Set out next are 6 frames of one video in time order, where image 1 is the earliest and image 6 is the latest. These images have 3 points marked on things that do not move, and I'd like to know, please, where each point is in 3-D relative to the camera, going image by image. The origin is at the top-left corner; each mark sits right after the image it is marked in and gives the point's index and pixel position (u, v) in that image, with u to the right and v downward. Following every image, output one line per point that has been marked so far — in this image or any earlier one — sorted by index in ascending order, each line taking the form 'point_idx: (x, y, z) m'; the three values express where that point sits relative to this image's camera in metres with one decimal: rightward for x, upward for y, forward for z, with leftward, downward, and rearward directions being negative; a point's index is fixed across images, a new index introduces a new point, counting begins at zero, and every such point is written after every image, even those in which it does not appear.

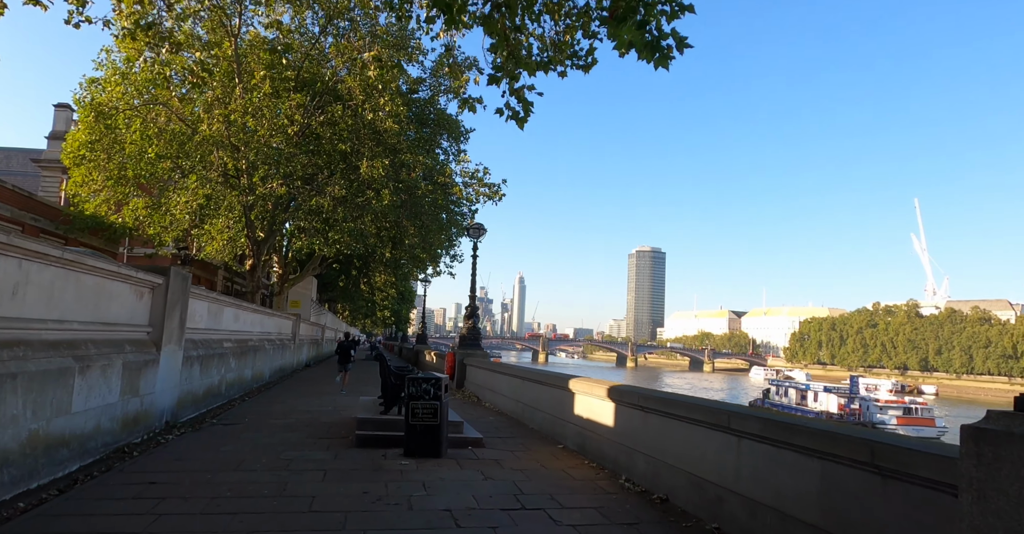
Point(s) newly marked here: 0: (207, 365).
0: (-5.9, -1.9, +11.3) m
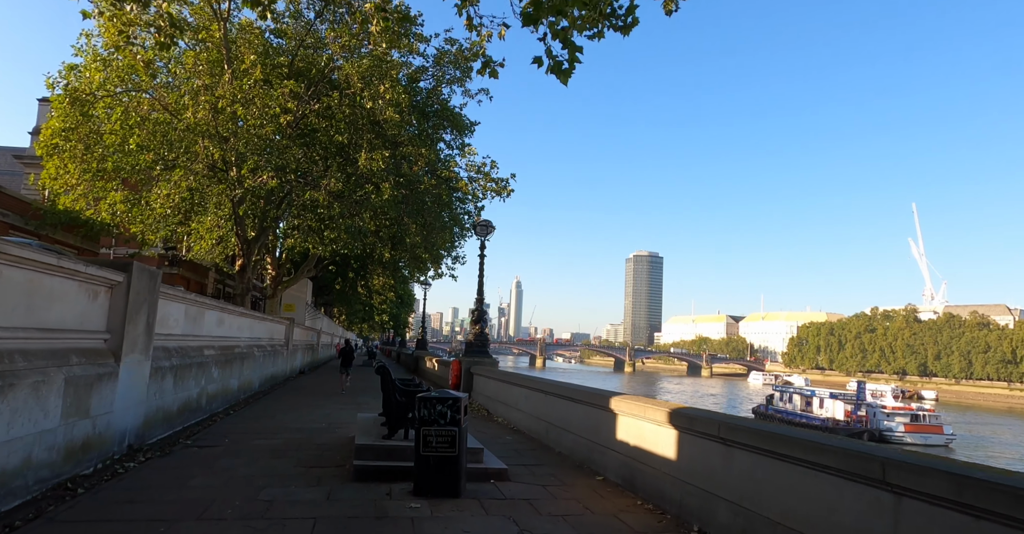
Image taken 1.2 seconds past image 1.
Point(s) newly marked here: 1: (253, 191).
0: (-5.5, -1.9, +9.9) m
1: (-7.8, +2.3, +17.4) m
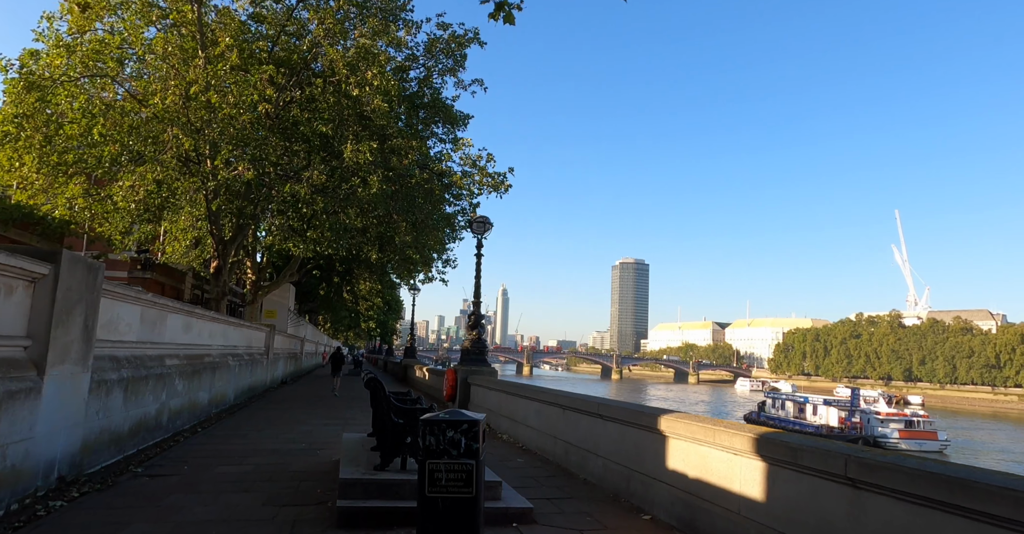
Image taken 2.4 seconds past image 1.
0: (-5.4, -1.8, +8.4) m
1: (-7.8, +2.3, +15.9) m
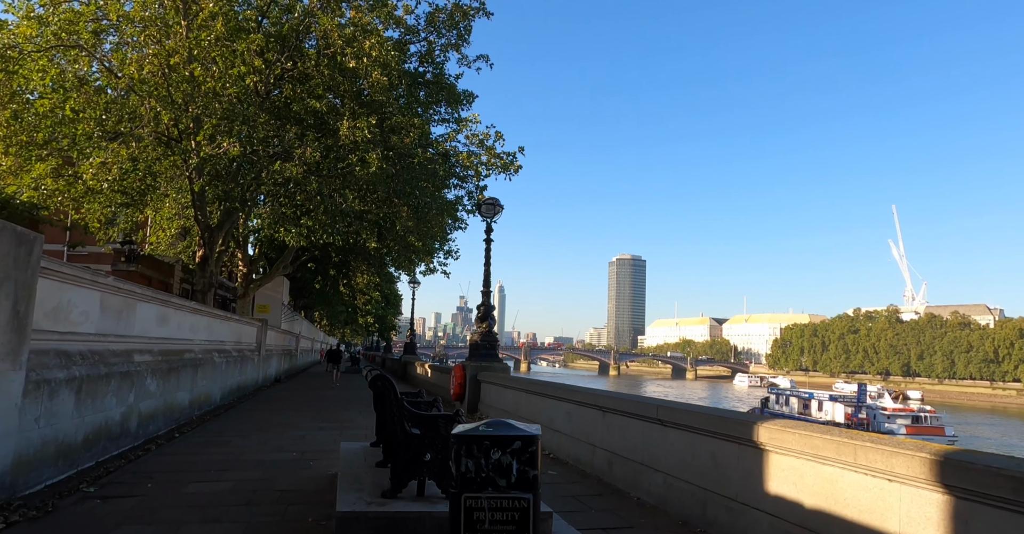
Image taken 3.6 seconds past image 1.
0: (-5.0, -1.5, +7.1) m
1: (-7.5, +2.6, +14.6) m
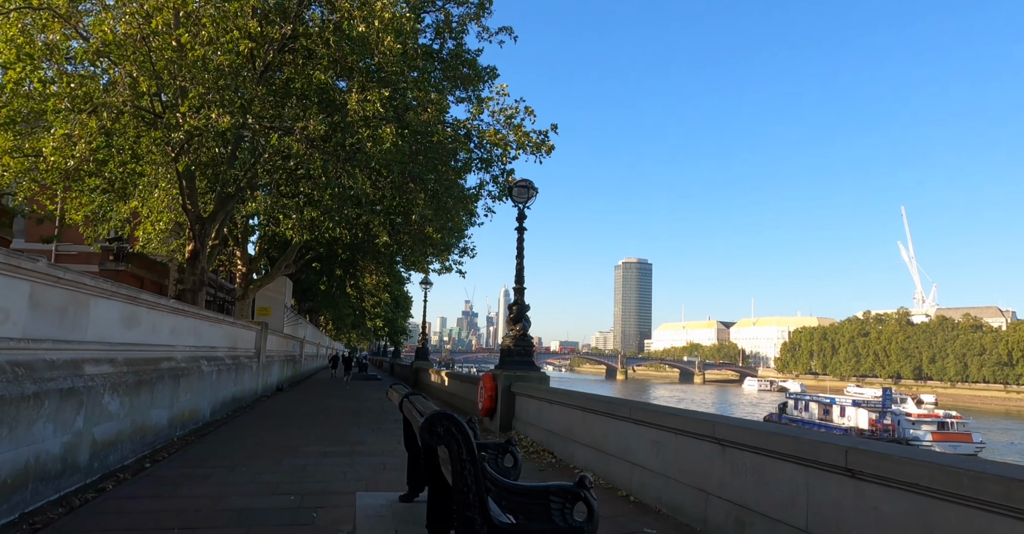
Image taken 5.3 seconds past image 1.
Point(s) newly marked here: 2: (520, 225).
0: (-4.4, -1.4, +5.2) m
1: (-6.8, +2.7, +12.7) m
2: (+0.2, +0.8, +11.8) m
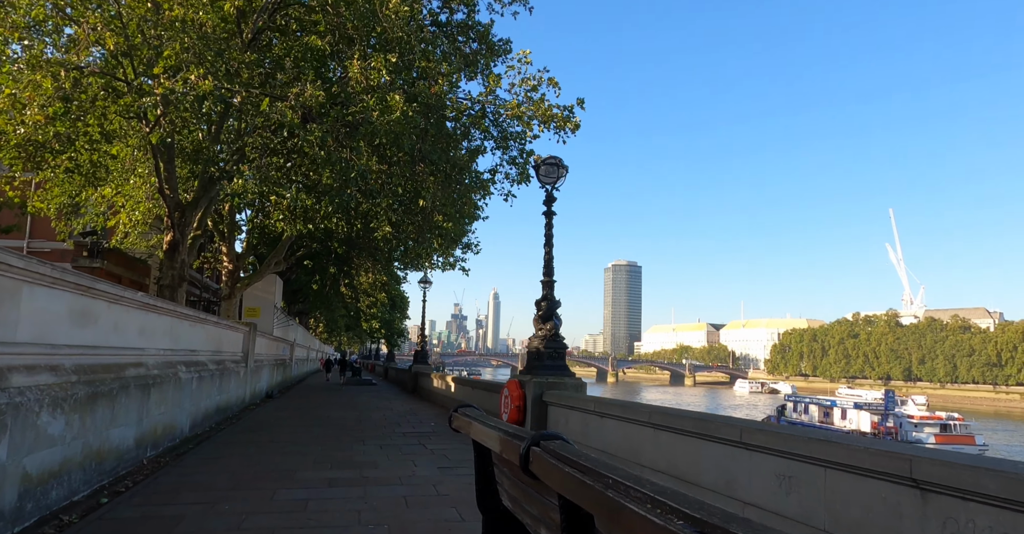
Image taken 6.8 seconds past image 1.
0: (-3.7, -1.2, +3.6) m
1: (-6.3, +2.9, +11.1) m
2: (+0.6, +1.0, +10.3) m
